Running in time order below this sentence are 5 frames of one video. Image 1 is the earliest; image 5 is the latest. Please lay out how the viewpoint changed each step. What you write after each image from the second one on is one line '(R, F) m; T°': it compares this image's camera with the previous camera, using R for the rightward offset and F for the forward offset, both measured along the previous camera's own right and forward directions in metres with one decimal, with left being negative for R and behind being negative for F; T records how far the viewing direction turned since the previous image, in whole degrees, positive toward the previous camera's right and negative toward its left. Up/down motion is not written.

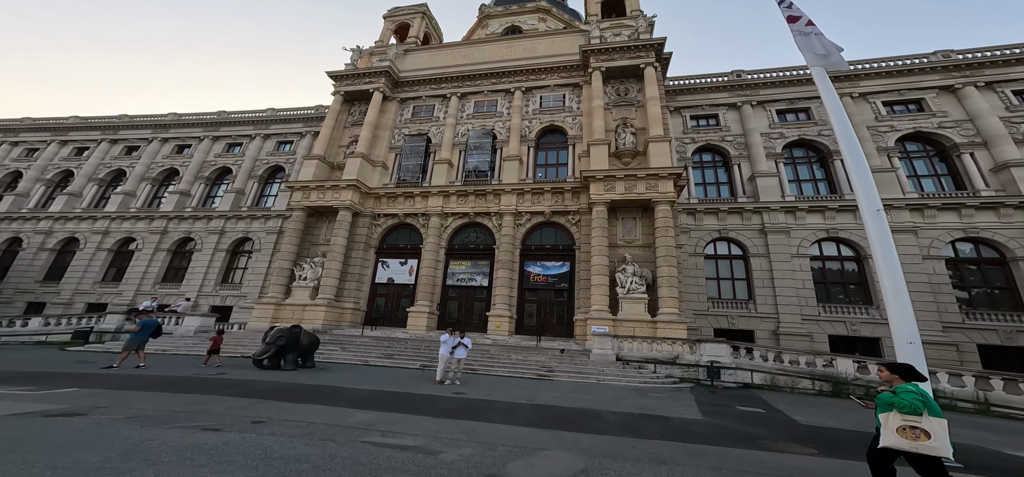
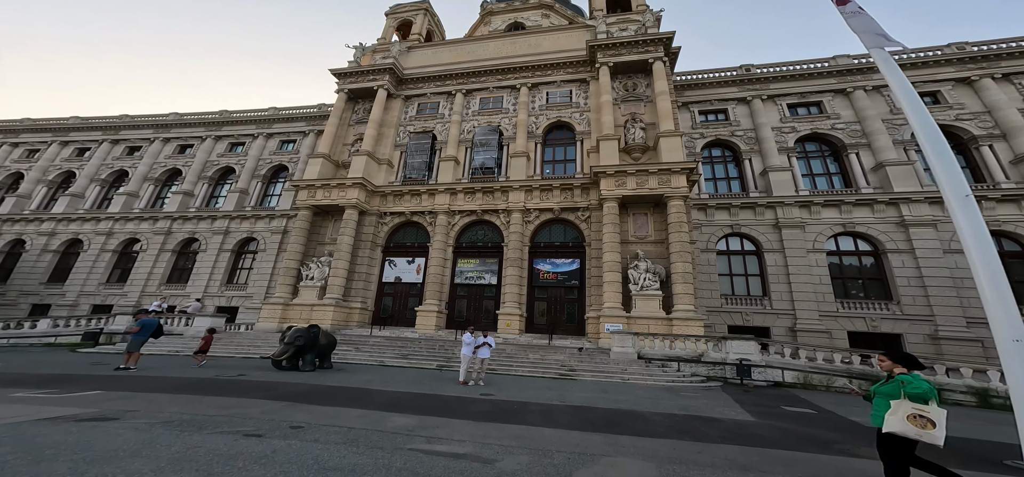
(-0.5, +0.3) m; 0°
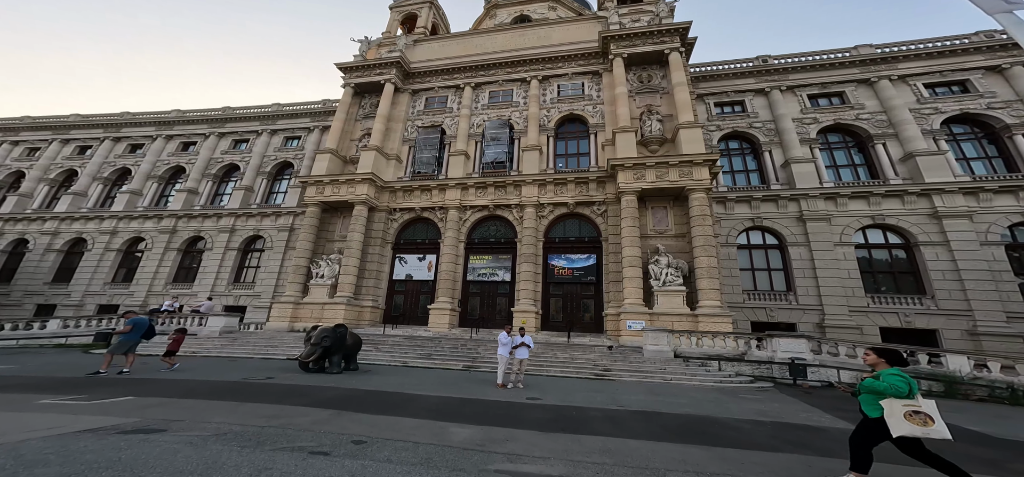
(-0.8, +0.5) m; 0°
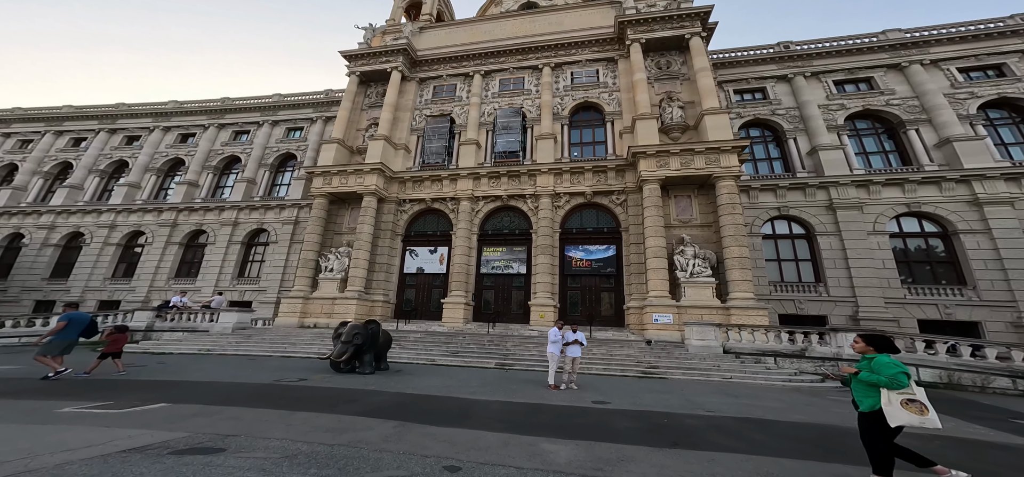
(-1.0, +0.7) m; 0°
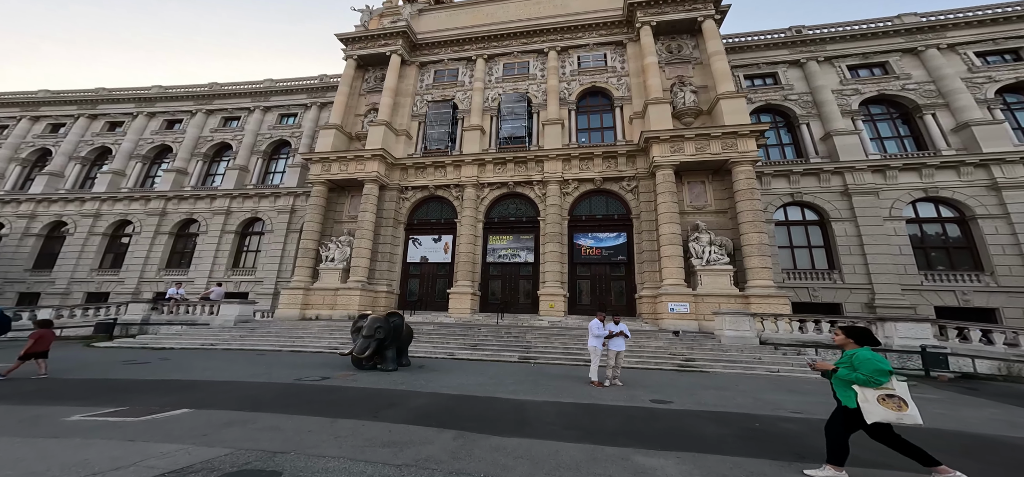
(-0.8, +0.6) m; +1°
